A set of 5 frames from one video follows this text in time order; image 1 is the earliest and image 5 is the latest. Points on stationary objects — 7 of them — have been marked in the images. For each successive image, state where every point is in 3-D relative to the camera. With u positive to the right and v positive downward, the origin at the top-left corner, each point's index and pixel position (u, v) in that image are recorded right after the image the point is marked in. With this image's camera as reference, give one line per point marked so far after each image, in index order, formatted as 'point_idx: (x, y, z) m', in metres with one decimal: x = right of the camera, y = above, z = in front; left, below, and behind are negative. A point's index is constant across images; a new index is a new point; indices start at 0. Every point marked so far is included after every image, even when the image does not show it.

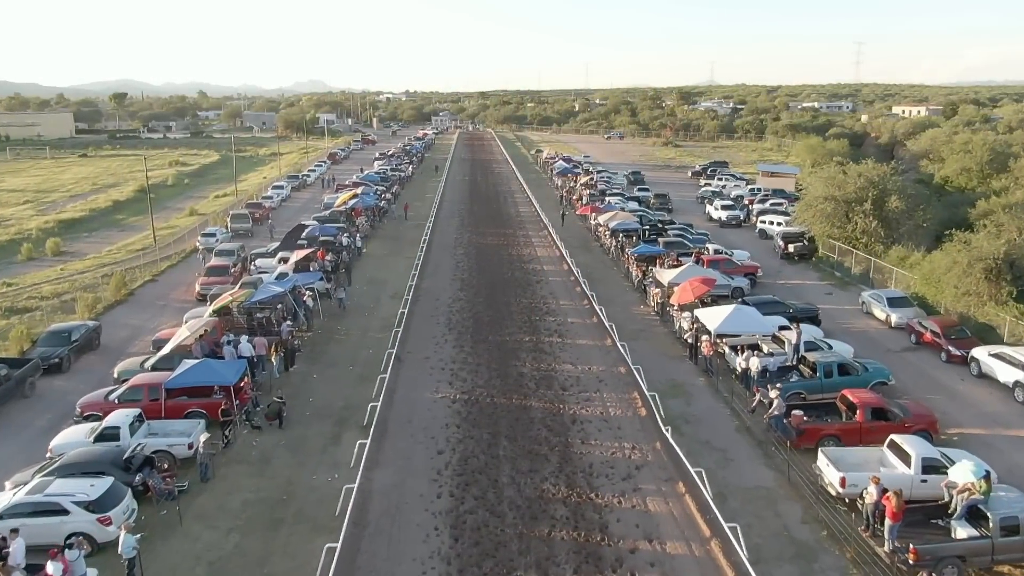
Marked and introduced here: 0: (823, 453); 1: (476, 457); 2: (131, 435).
0: (+6.5, -3.4, +16.9) m
1: (-0.8, -3.8, +18.1) m
2: (-8.4, -3.2, +17.6) m
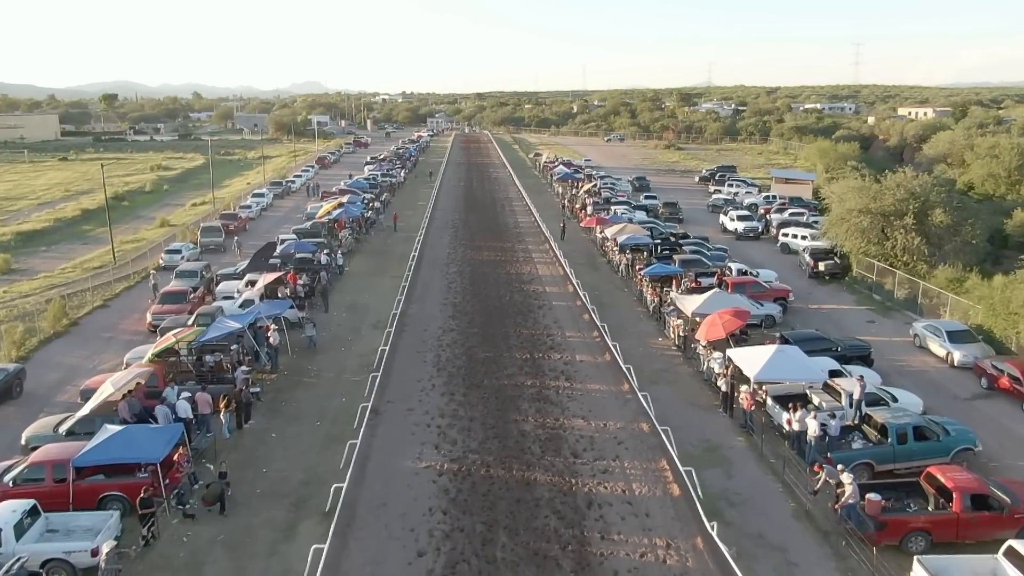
0: (+6.5, -4.4, +12.9) m
1: (-0.8, -4.8, +14.1) m
2: (-8.3, -4.2, +13.6) m
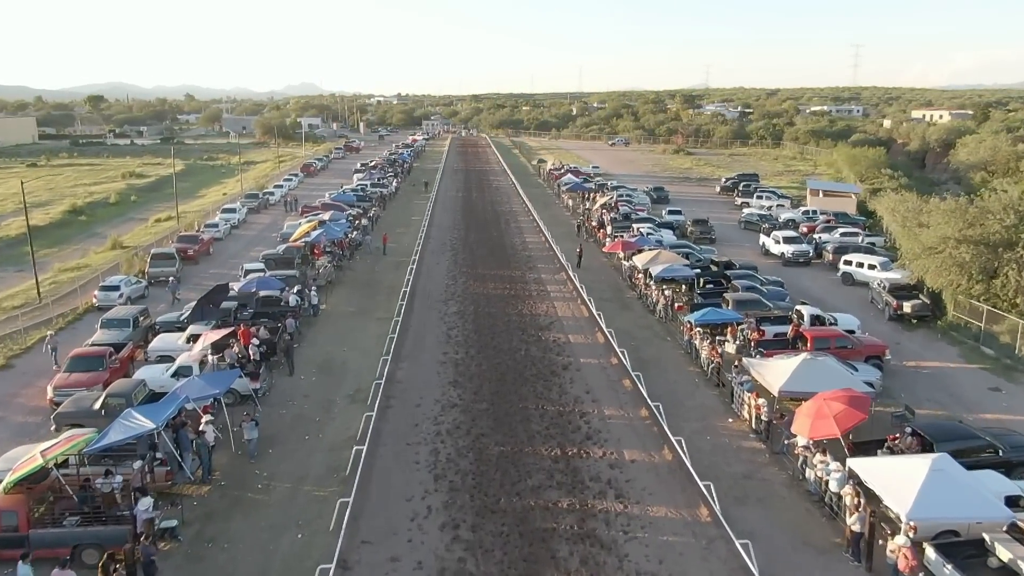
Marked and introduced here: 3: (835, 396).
0: (+7.2, -6.0, +6.2) m
1: (-0.2, -6.4, +7.4) m
2: (-7.7, -5.8, +6.8) m
3: (+7.0, -2.3, +17.4) m
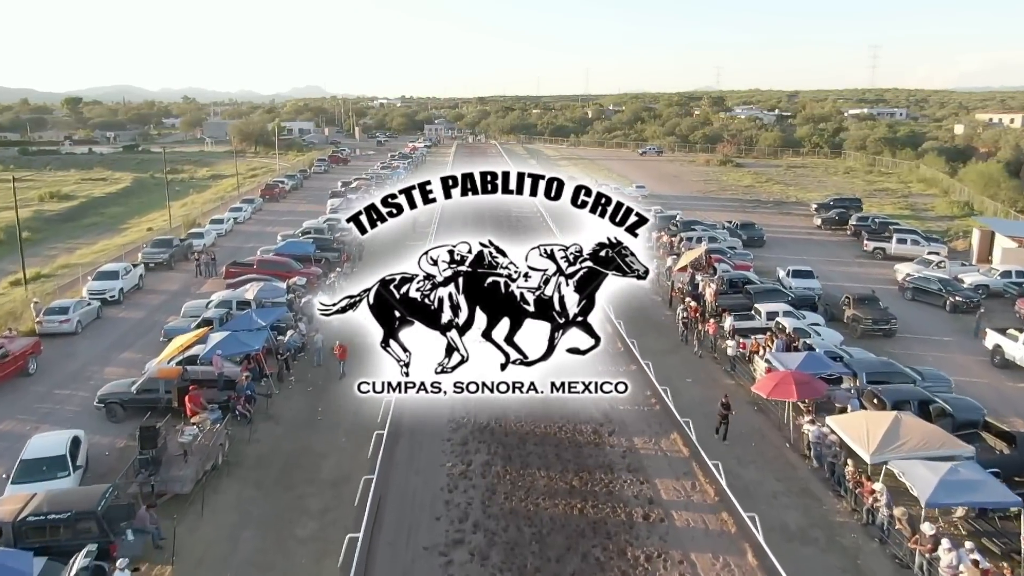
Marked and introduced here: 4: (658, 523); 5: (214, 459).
0: (+8.5, -10.0, -11.5) m
1: (+1.1, -10.4, -10.3) m
2: (-6.4, -9.8, -10.8) m
3: (+8.4, -6.4, -0.3) m
4: (+2.7, -4.2, +15.6) m
5: (-6.3, -3.7, +16.7) m
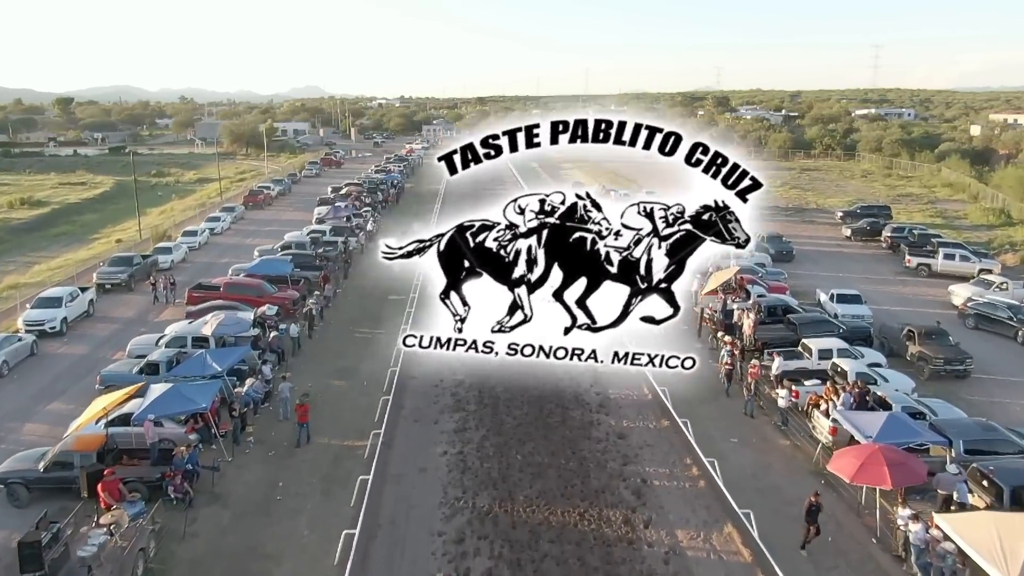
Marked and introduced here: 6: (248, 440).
0: (+8.7, -11.0, -15.6) m
1: (+1.3, -11.3, -14.4) m
2: (-6.2, -10.8, -14.9) m
3: (+8.5, -7.3, -4.4) m
4: (+2.9, -5.1, +11.5) m
5: (-6.2, -4.6, +12.6) m
6: (-6.1, -3.8, +18.0) m
